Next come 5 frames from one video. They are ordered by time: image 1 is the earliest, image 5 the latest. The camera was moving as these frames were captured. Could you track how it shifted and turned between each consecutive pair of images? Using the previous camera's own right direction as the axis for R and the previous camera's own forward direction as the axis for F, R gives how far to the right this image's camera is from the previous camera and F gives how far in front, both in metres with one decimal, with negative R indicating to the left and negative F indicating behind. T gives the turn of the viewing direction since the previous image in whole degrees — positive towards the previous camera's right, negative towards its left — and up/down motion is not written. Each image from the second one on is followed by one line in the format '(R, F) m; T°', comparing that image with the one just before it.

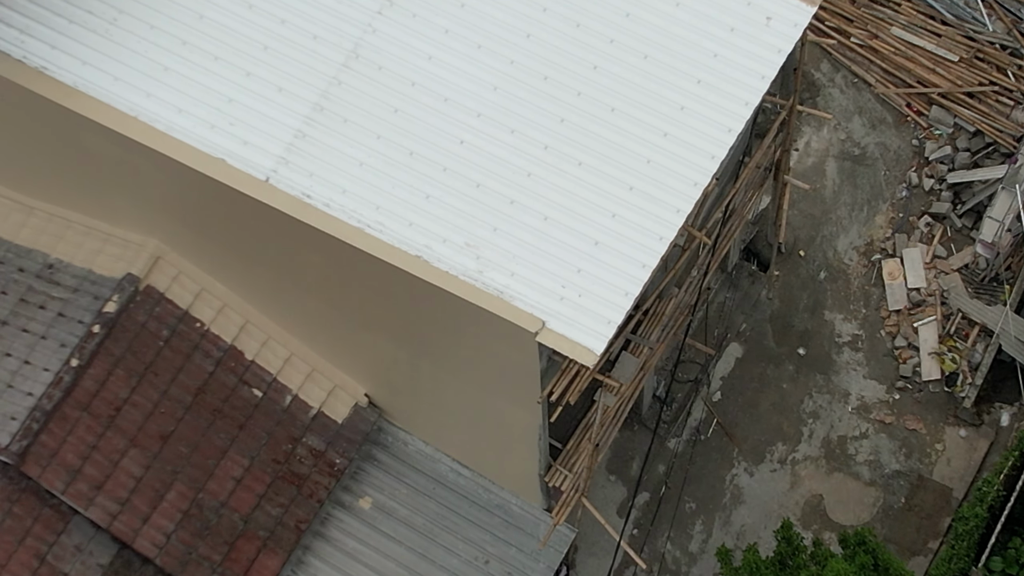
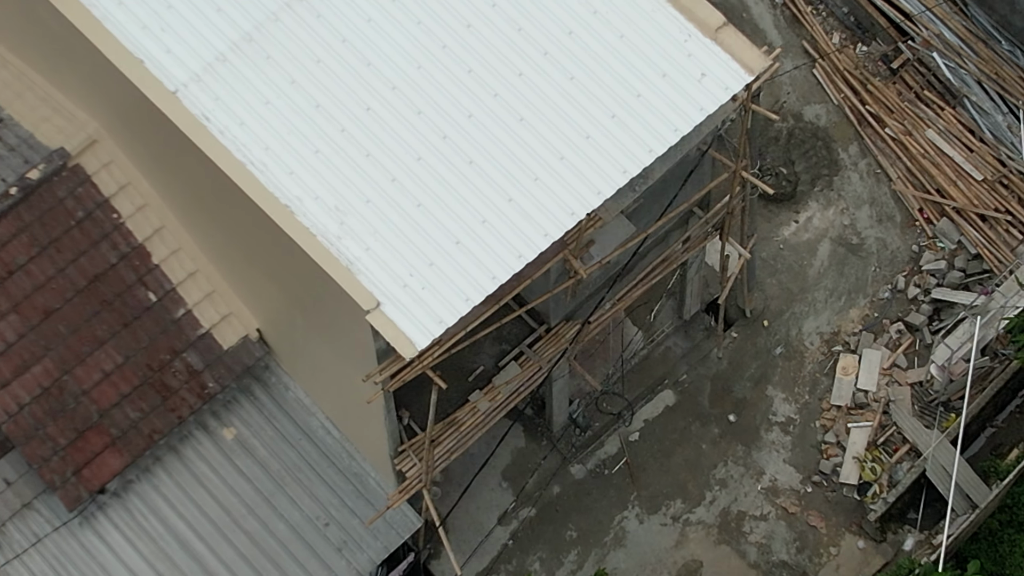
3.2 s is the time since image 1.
(+1.7, +0.2) m; -4°
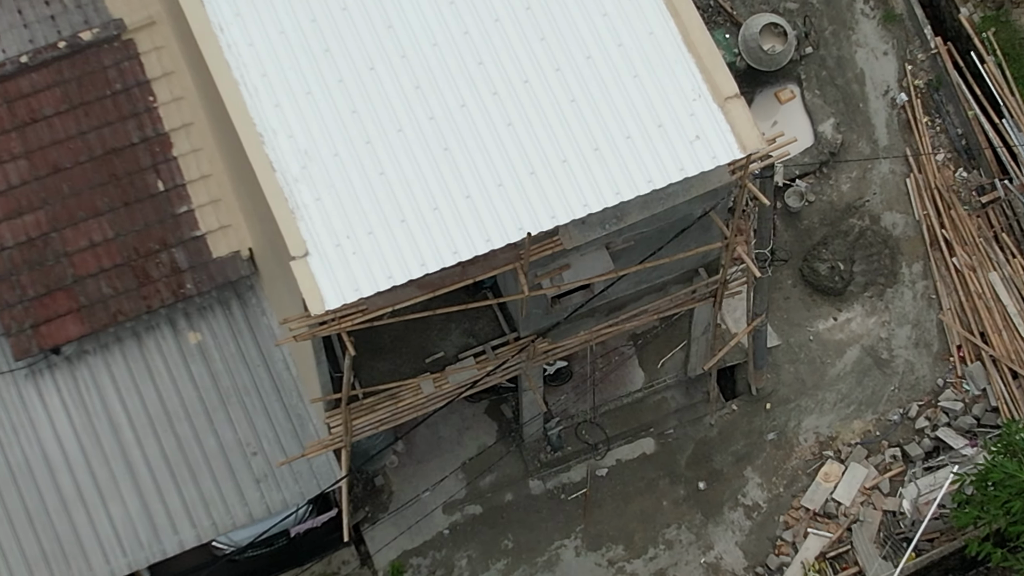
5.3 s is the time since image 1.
(+1.0, +0.2) m; -5°
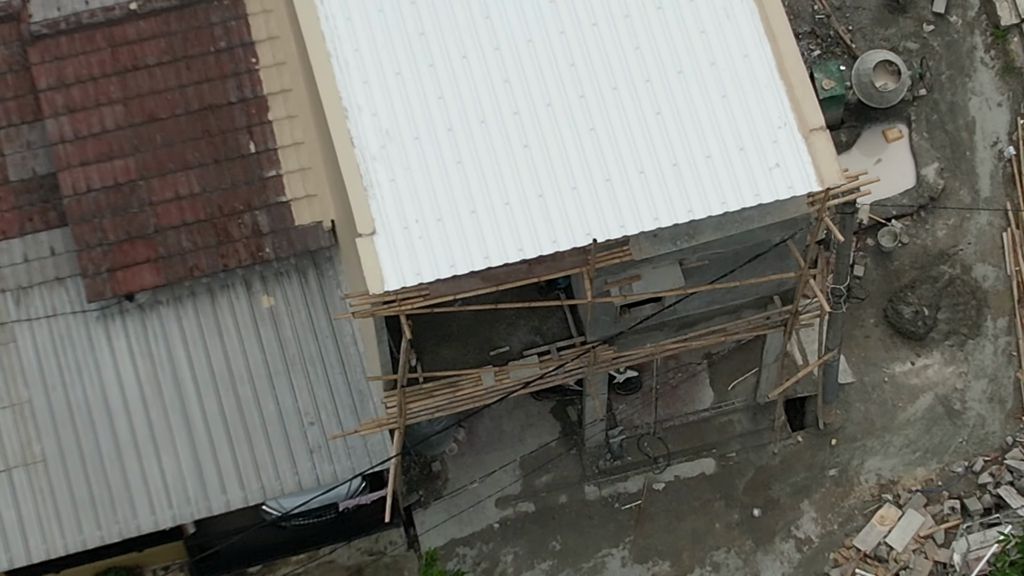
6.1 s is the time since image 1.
(-0.4, +0.1) m; -2°
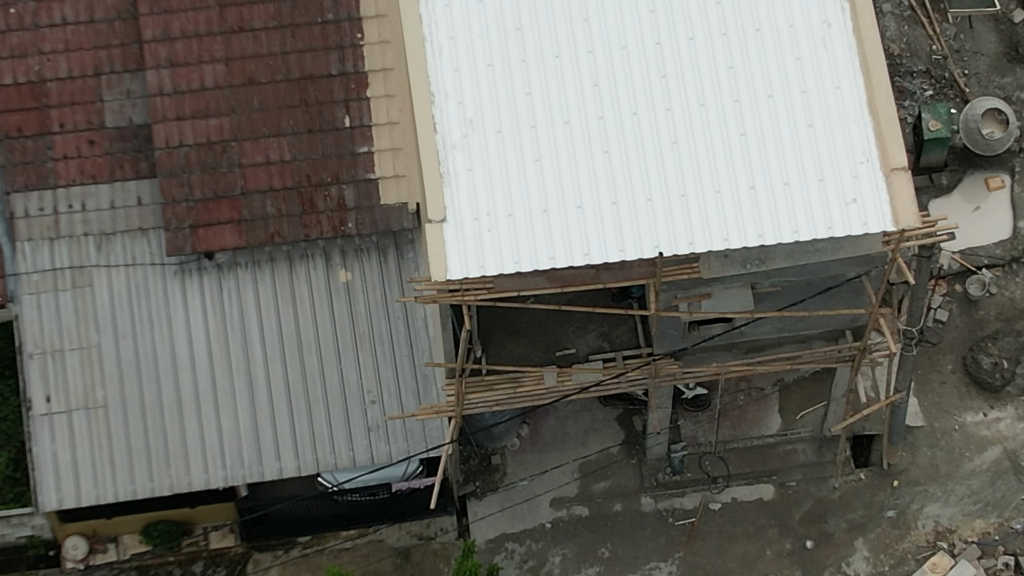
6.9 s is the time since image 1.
(-0.3, +0.1) m; -3°
